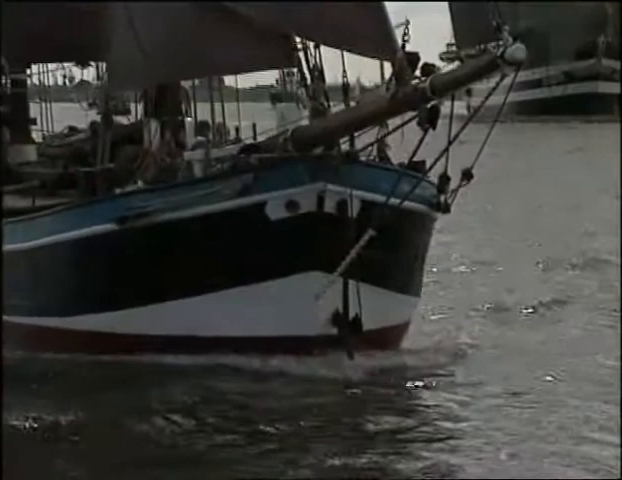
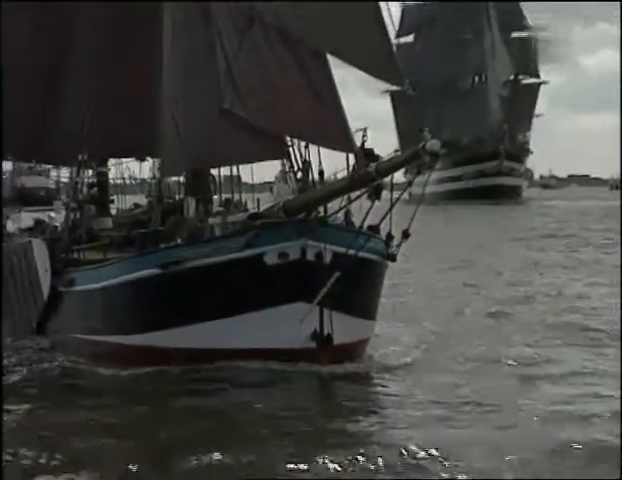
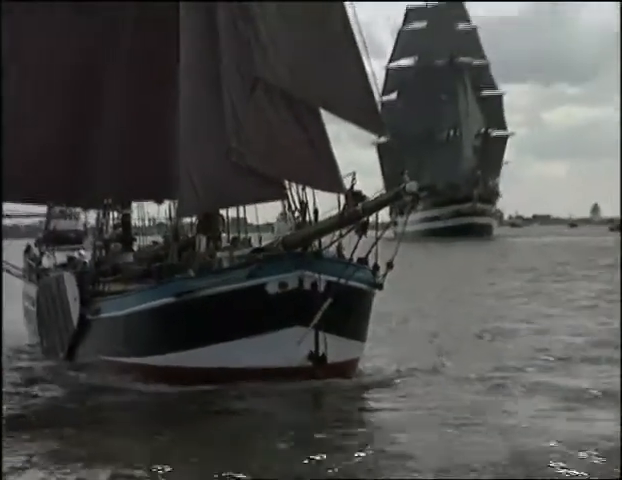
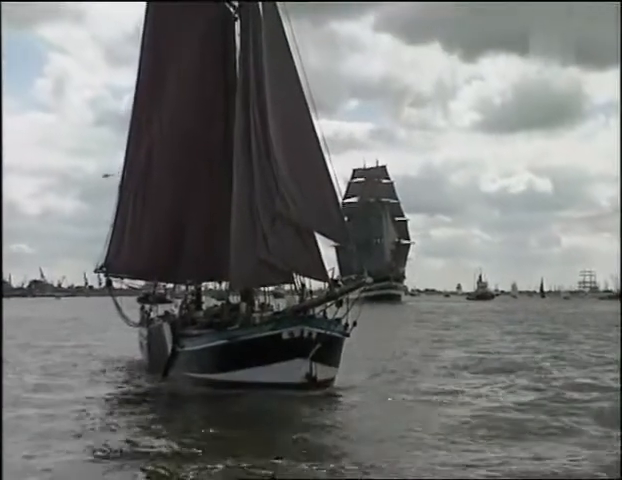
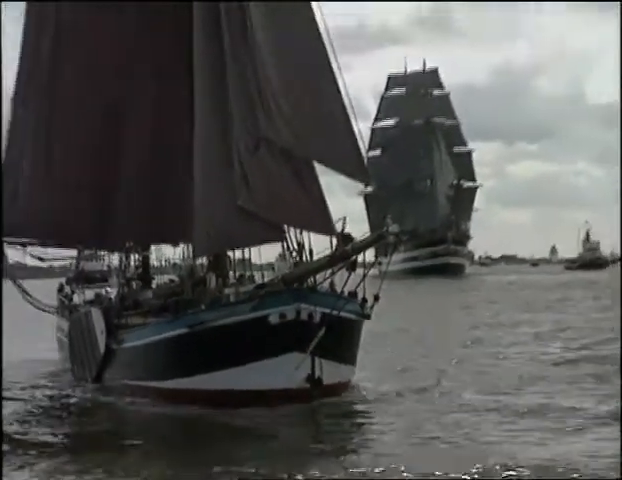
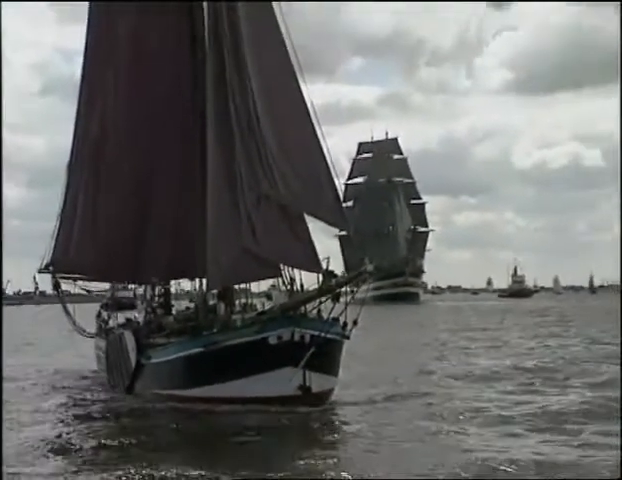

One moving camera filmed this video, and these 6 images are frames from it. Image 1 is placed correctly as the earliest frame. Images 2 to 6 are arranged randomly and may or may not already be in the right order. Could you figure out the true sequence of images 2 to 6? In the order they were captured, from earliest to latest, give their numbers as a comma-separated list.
2, 3, 5, 6, 4
